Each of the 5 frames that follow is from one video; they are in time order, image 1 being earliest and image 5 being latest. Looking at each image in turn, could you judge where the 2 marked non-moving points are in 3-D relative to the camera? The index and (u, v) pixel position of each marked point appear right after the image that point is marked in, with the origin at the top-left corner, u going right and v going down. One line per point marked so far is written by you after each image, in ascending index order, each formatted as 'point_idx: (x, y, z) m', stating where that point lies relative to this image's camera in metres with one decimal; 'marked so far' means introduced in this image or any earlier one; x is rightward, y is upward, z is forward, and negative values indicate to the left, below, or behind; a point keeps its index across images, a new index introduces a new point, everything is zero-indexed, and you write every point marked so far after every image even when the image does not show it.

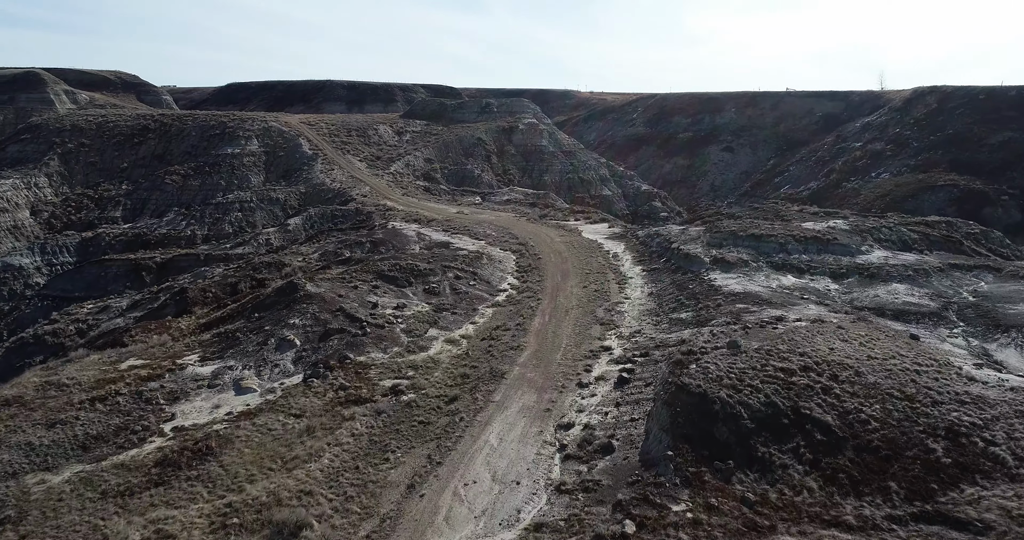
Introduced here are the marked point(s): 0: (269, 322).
0: (-6.7, -1.4, +19.8) m
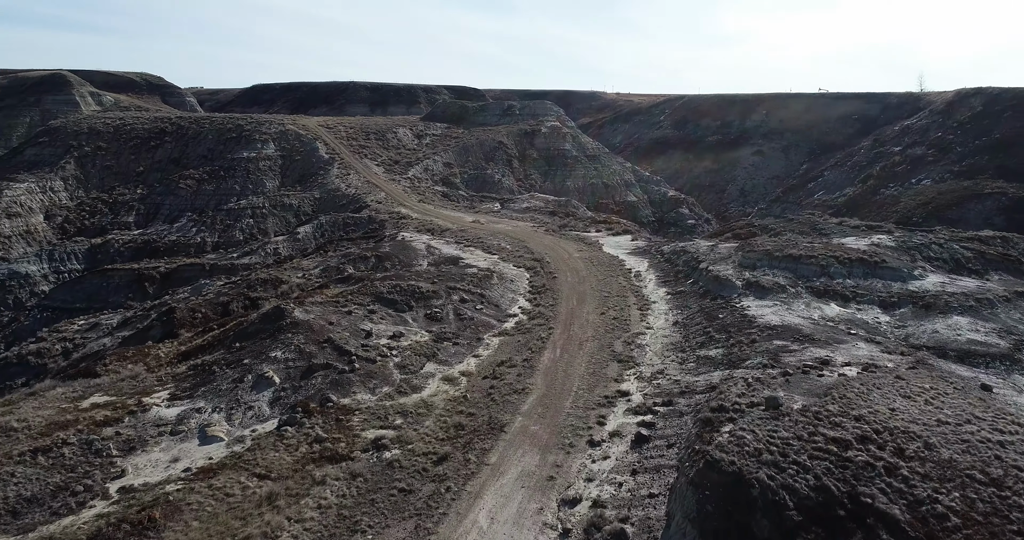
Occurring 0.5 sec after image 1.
0: (-6.5, -2.1, +17.9) m
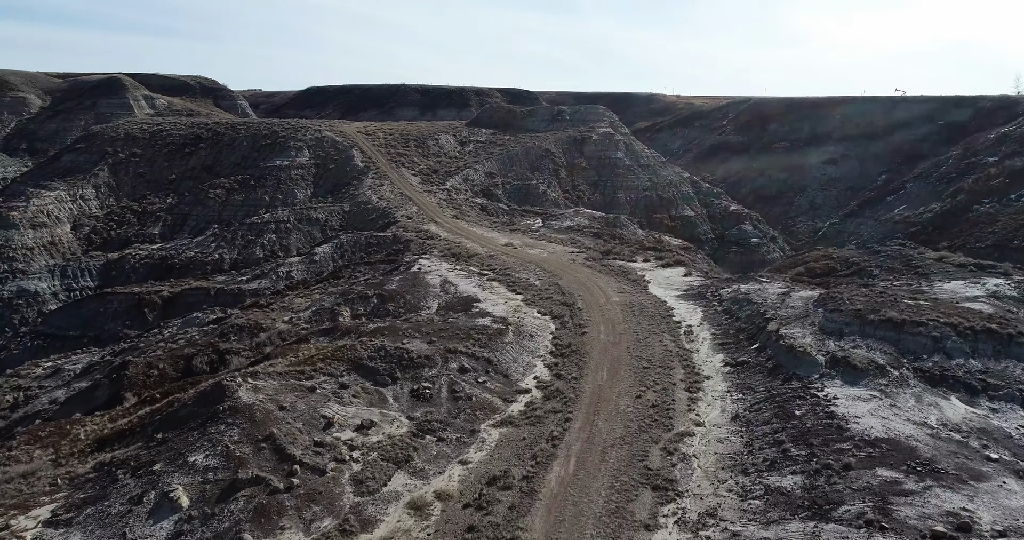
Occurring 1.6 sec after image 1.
0: (-6.6, -3.5, +13.7) m
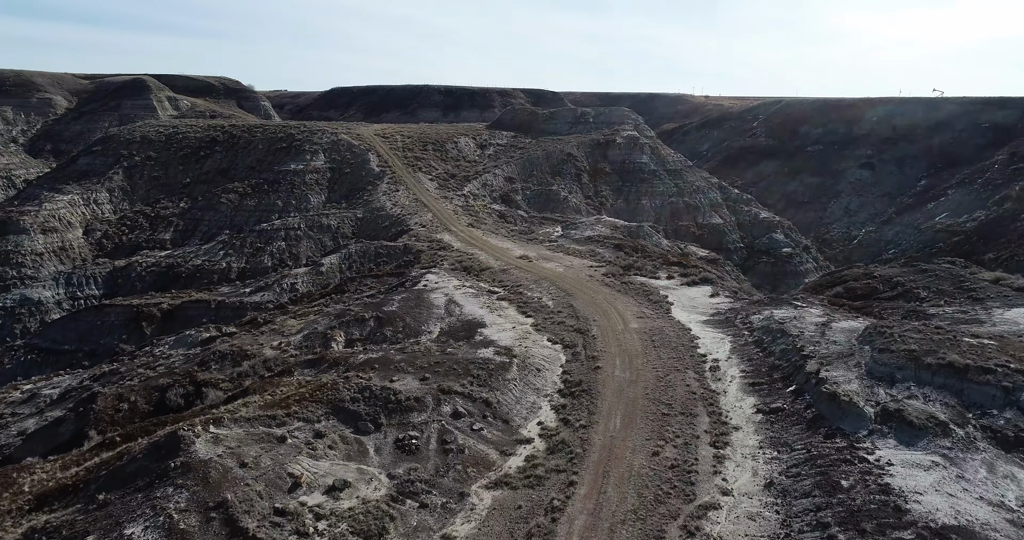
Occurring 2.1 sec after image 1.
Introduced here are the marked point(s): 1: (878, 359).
0: (-6.7, -4.2, +11.8) m
1: (+8.3, -2.0, +16.4) m
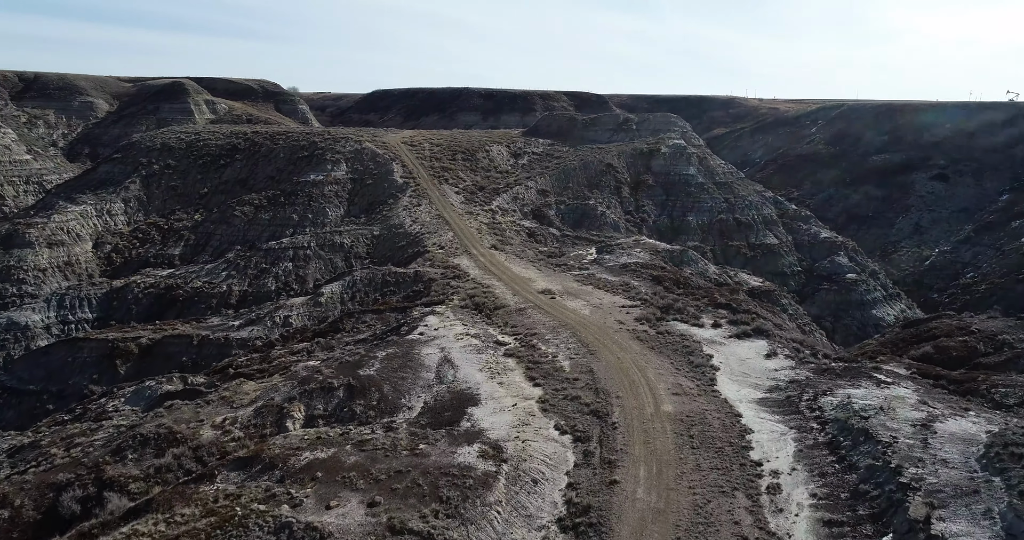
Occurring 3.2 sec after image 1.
0: (-7.4, -5.6, +7.6) m
1: (+7.9, -3.7, +11.2) m
